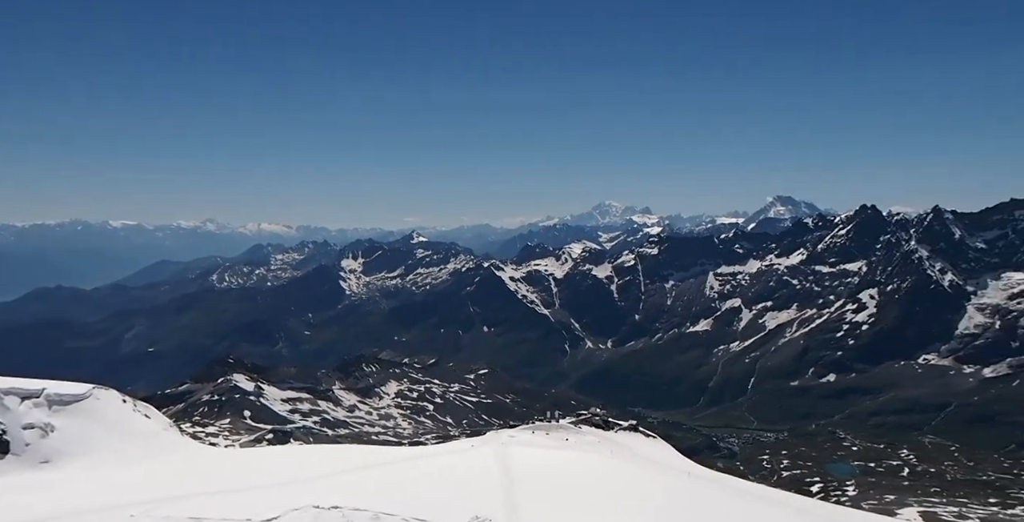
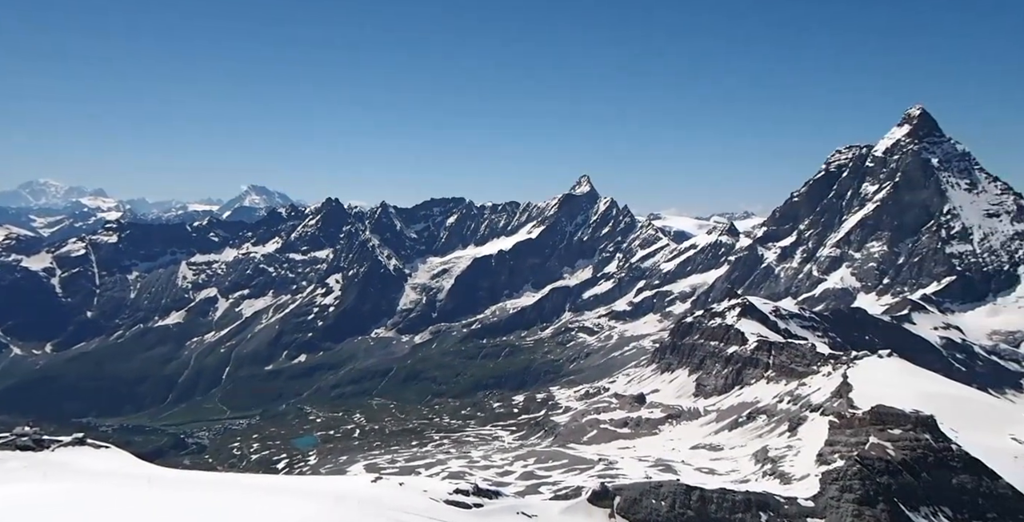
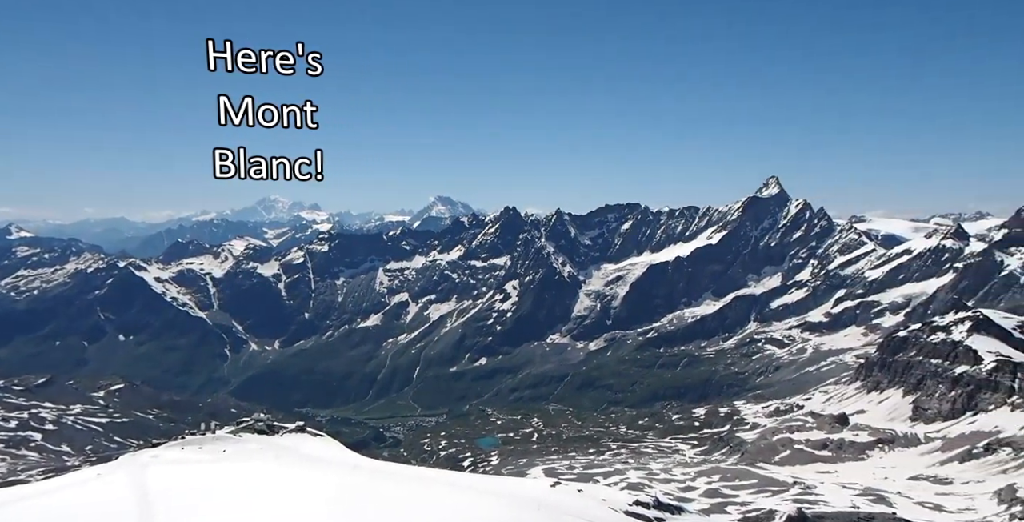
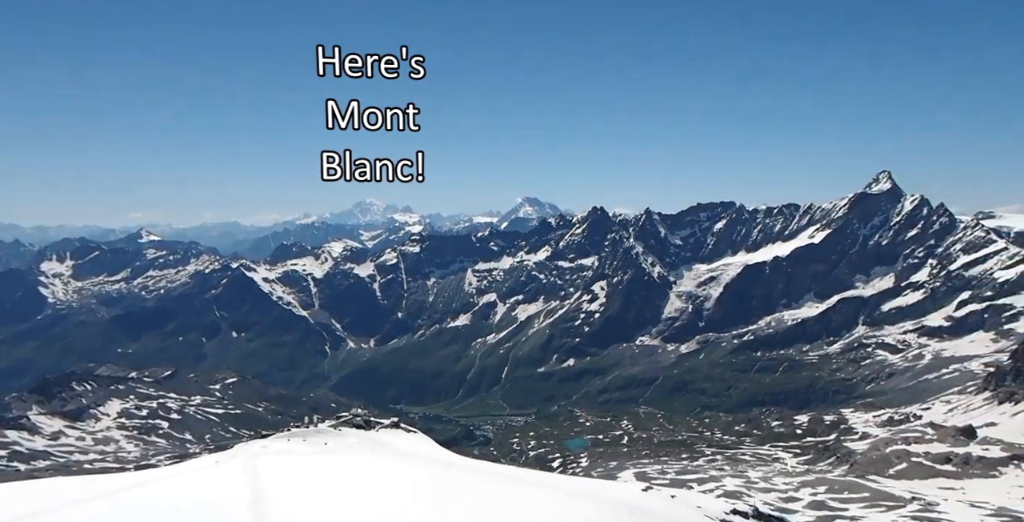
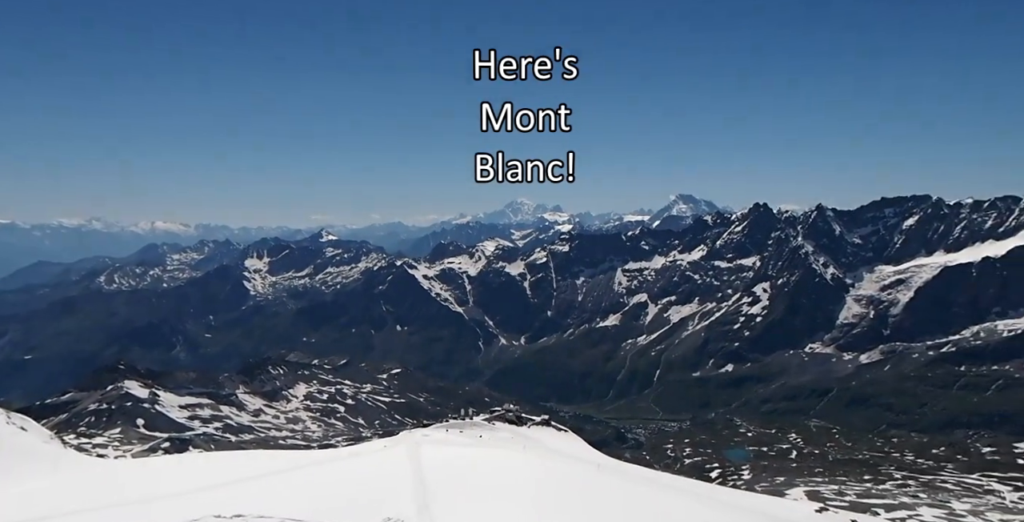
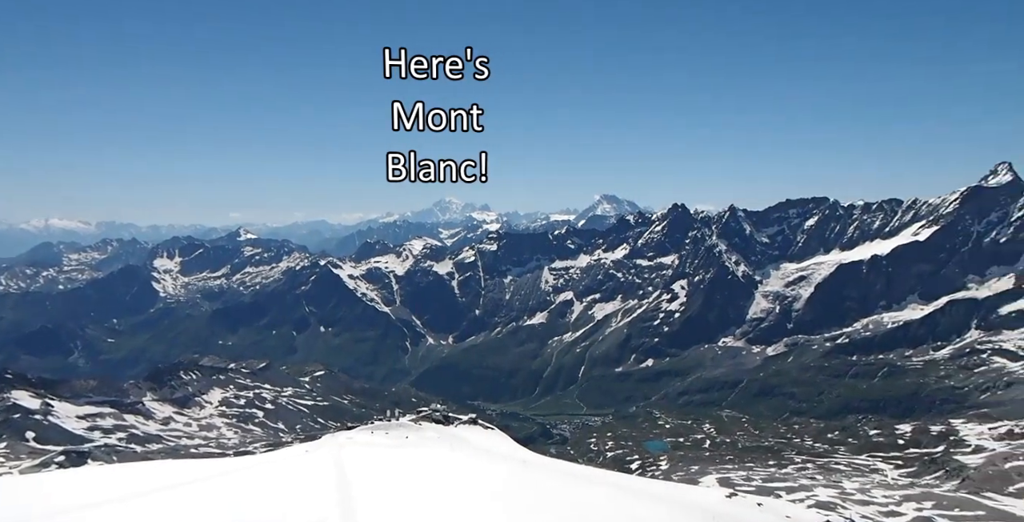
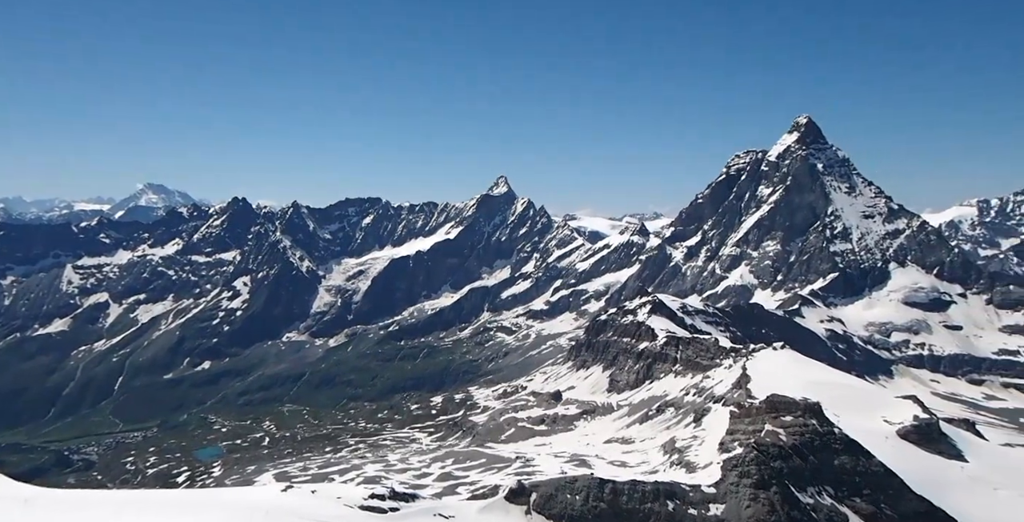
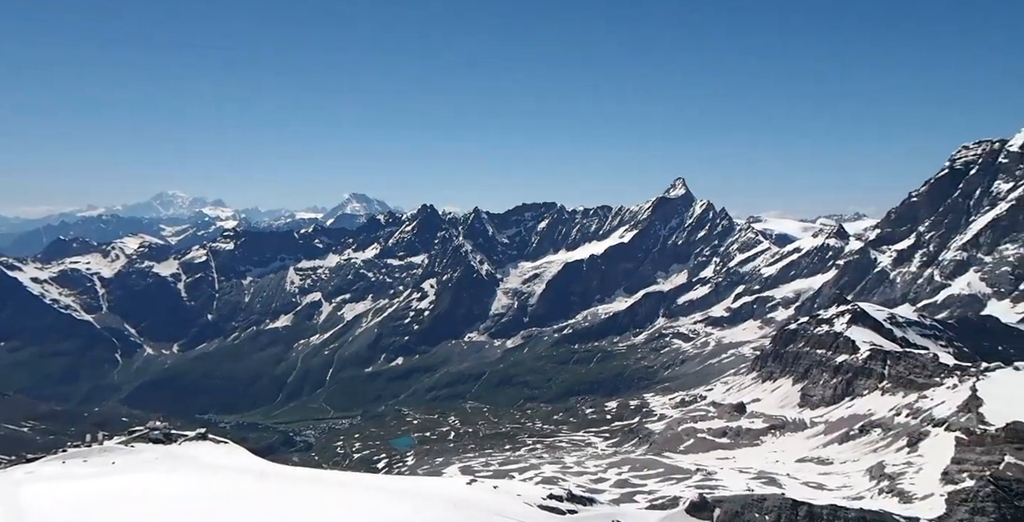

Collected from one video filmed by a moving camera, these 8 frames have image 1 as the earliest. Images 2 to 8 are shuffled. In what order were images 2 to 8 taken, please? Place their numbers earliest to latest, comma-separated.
5, 6, 4, 3, 8, 2, 7
